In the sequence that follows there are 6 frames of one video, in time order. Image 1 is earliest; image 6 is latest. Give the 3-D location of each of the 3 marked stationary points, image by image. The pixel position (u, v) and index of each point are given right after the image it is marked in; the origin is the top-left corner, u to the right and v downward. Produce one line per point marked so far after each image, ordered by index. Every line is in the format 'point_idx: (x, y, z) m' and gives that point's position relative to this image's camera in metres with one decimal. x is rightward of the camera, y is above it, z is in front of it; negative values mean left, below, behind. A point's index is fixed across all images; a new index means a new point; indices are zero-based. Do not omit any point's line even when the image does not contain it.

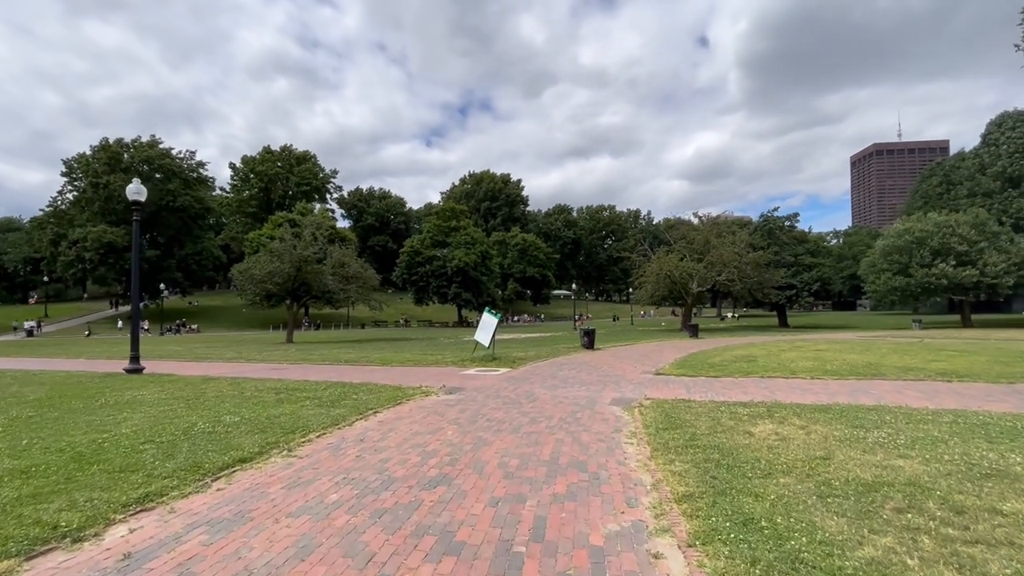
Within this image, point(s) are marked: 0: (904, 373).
0: (+10.8, -2.3, +13.2) m
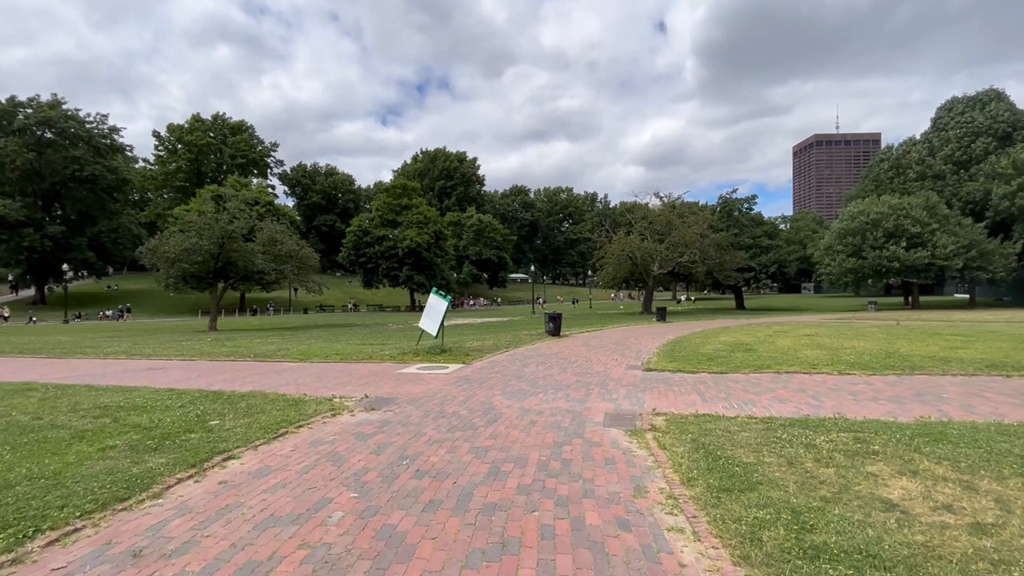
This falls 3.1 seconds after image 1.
0: (+9.7, -1.7, +10.9) m
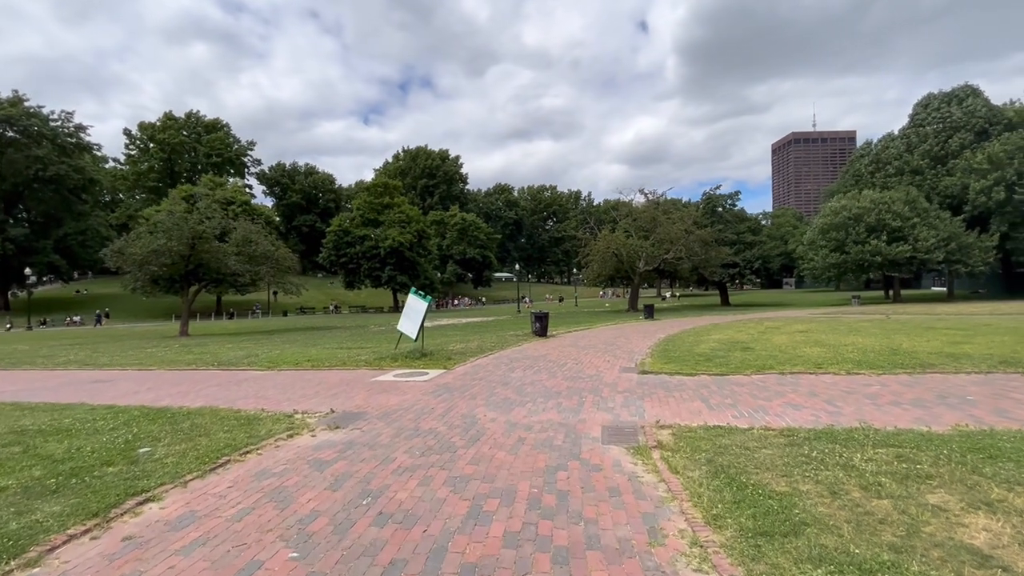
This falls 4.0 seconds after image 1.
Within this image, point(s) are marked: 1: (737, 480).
0: (+9.4, -1.6, +10.3) m
1: (+2.0, -1.7, +4.4) m
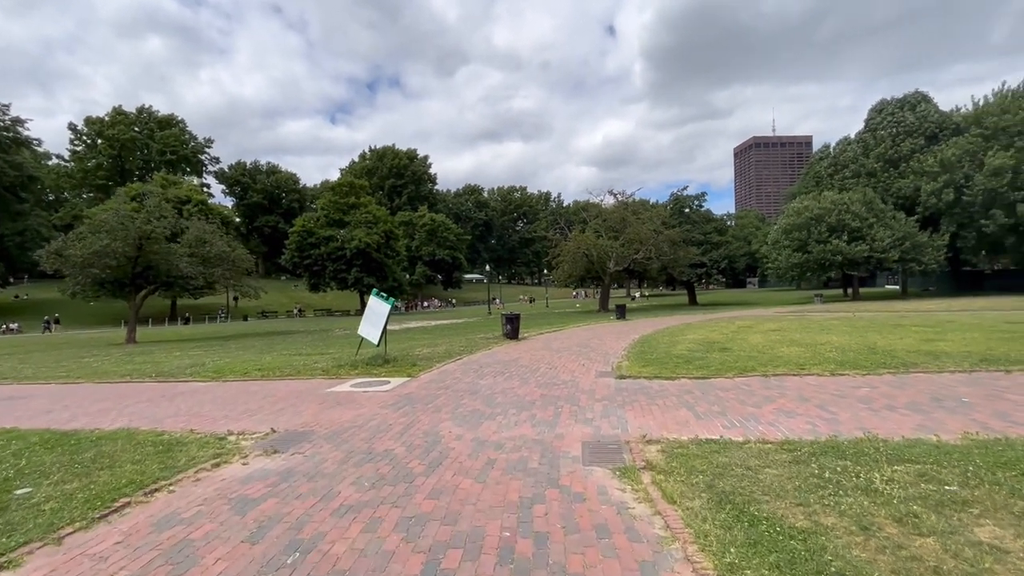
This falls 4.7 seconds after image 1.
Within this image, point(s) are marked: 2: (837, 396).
0: (+8.8, -1.5, +10.0) m
1: (+1.8, -1.7, +3.7) m
2: (+5.0, -1.7, +7.5) m
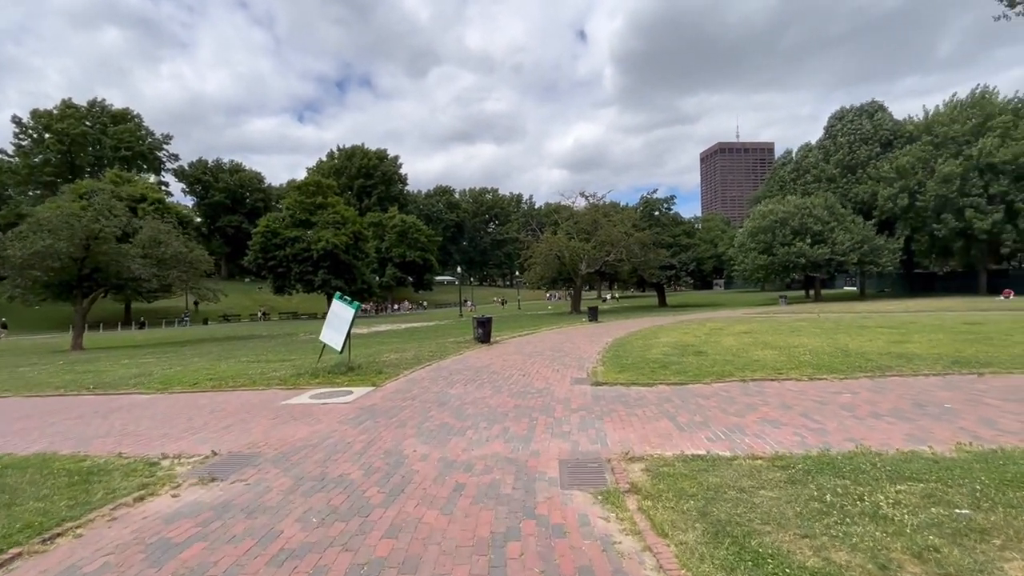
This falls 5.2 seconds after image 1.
0: (+8.2, -1.6, +10.0) m
1: (+1.6, -1.7, +3.3) m
2: (+4.6, -1.7, +7.3) m
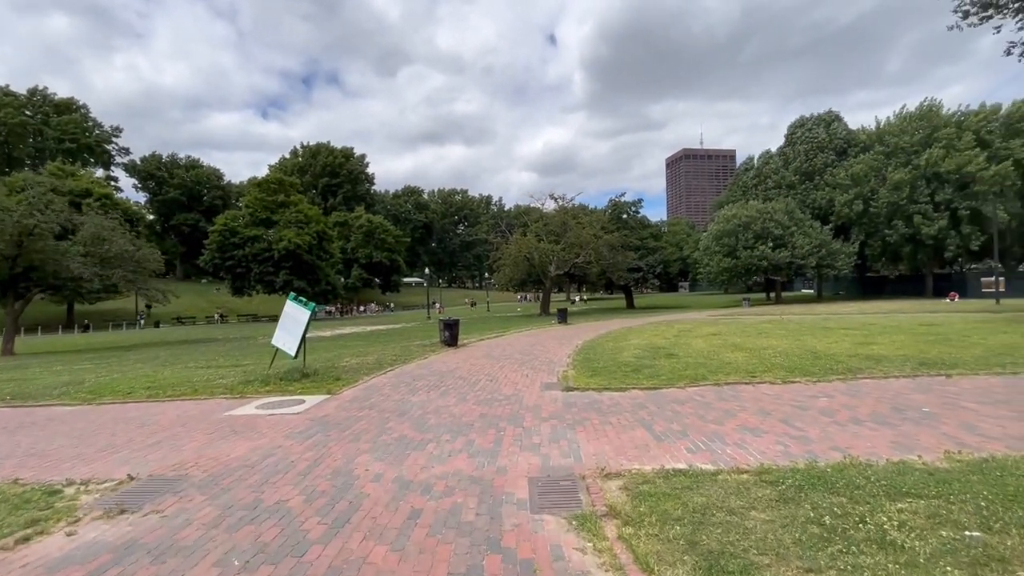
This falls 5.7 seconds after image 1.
0: (+7.6, -1.6, +10.0) m
1: (+1.3, -1.7, +2.8) m
2: (+4.1, -1.7, +7.0) m
